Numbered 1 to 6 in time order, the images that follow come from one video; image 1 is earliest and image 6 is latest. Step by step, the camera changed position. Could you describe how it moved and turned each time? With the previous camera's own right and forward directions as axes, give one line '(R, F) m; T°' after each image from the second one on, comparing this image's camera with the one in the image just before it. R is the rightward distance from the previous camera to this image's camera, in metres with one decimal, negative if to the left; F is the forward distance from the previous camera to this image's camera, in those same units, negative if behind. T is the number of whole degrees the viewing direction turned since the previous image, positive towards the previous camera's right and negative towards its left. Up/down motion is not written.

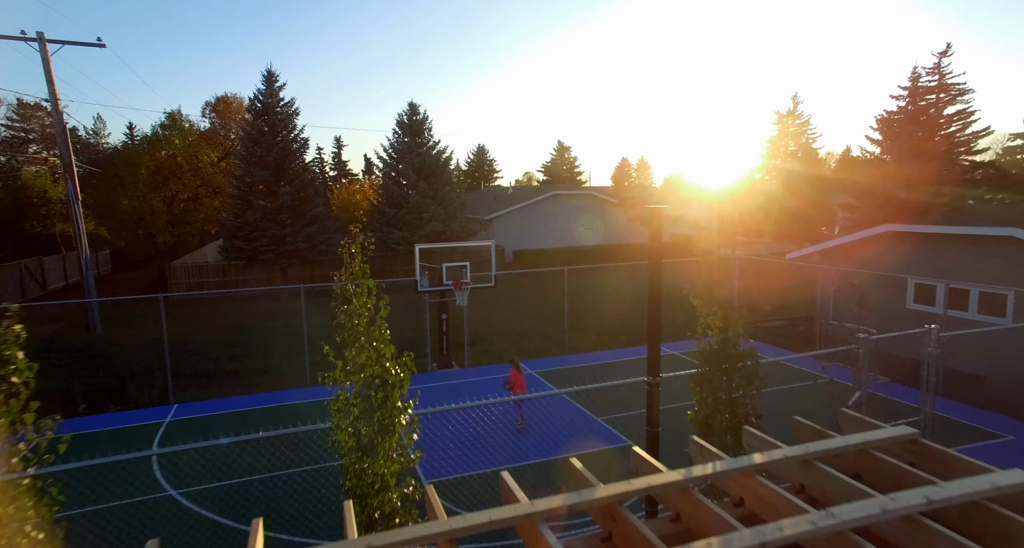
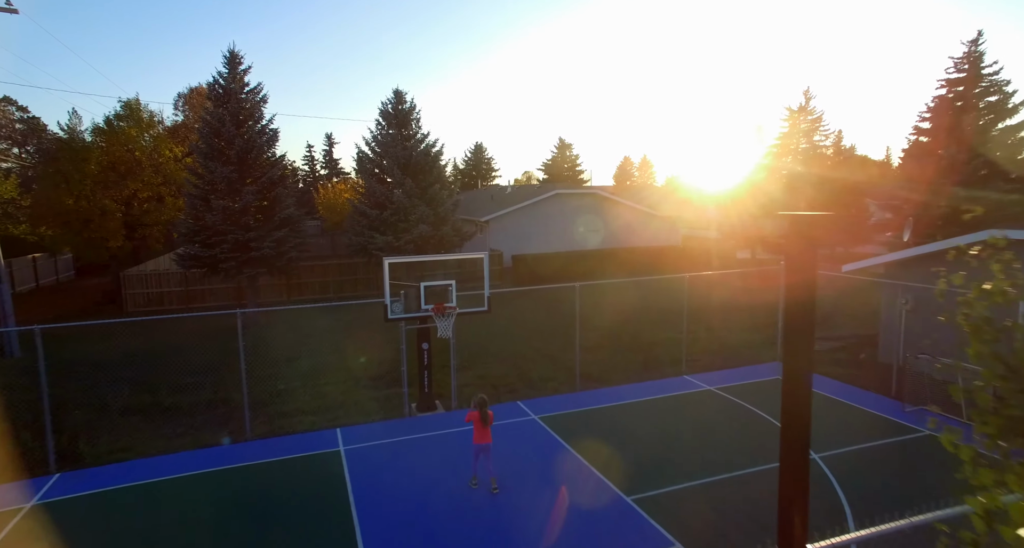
(0.0, +2.3) m; 0°
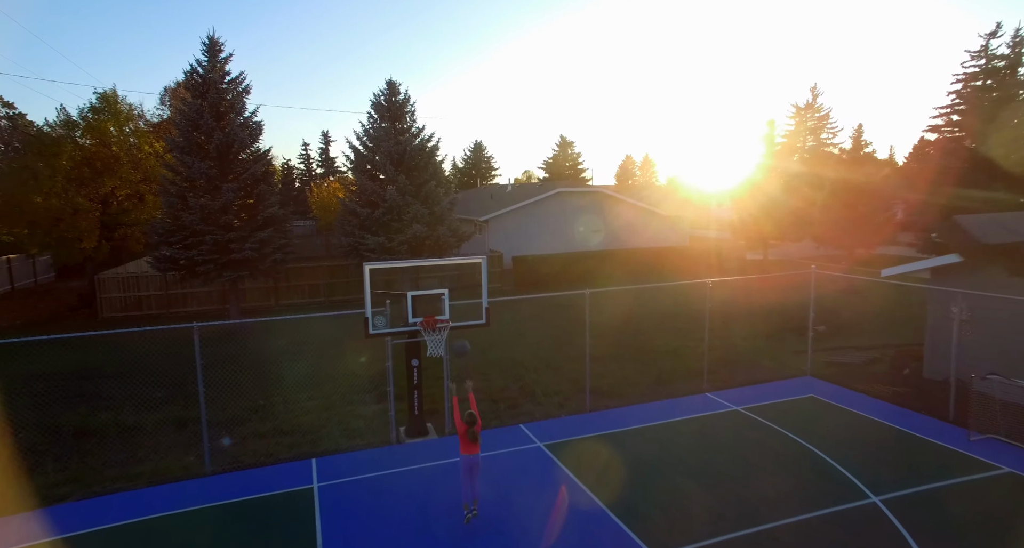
(0.0, +1.1) m; 0°
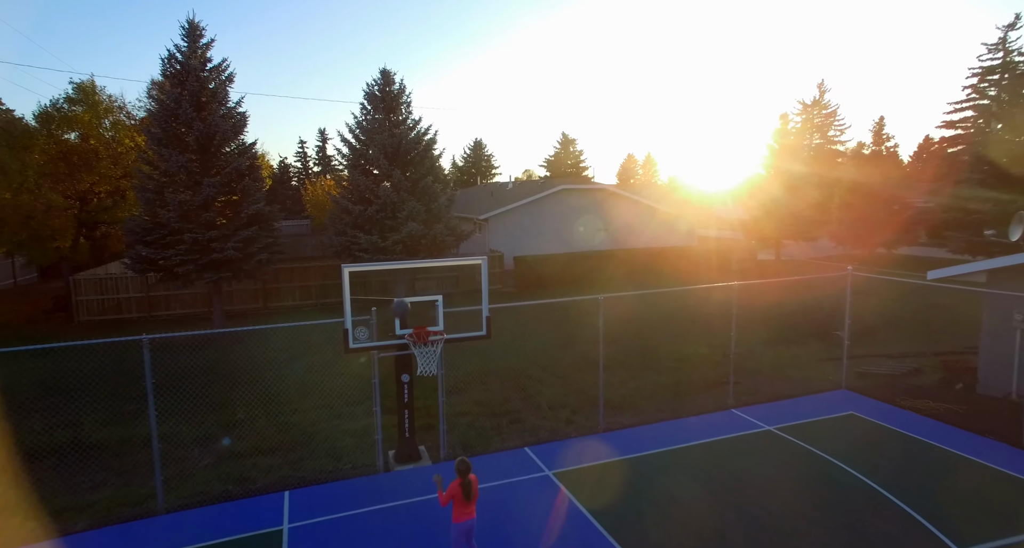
(-0.1, +1.0) m; 0°
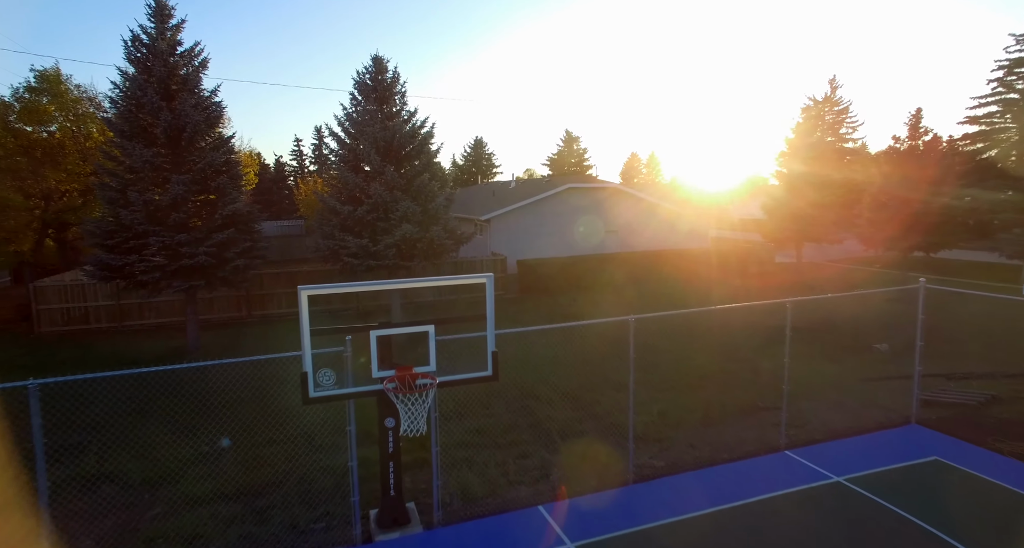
(-0.1, +1.4) m; 0°
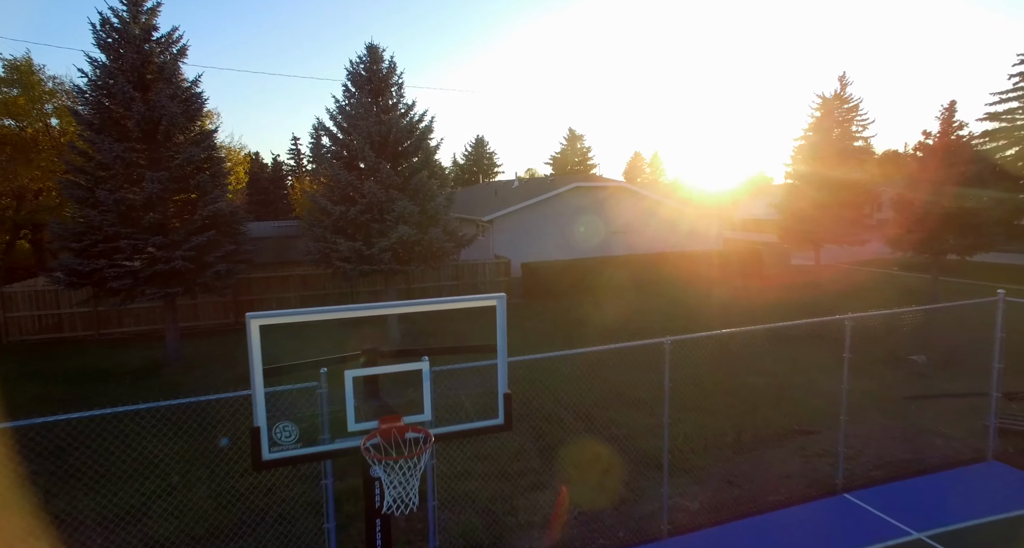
(-0.1, +1.0) m; 0°
